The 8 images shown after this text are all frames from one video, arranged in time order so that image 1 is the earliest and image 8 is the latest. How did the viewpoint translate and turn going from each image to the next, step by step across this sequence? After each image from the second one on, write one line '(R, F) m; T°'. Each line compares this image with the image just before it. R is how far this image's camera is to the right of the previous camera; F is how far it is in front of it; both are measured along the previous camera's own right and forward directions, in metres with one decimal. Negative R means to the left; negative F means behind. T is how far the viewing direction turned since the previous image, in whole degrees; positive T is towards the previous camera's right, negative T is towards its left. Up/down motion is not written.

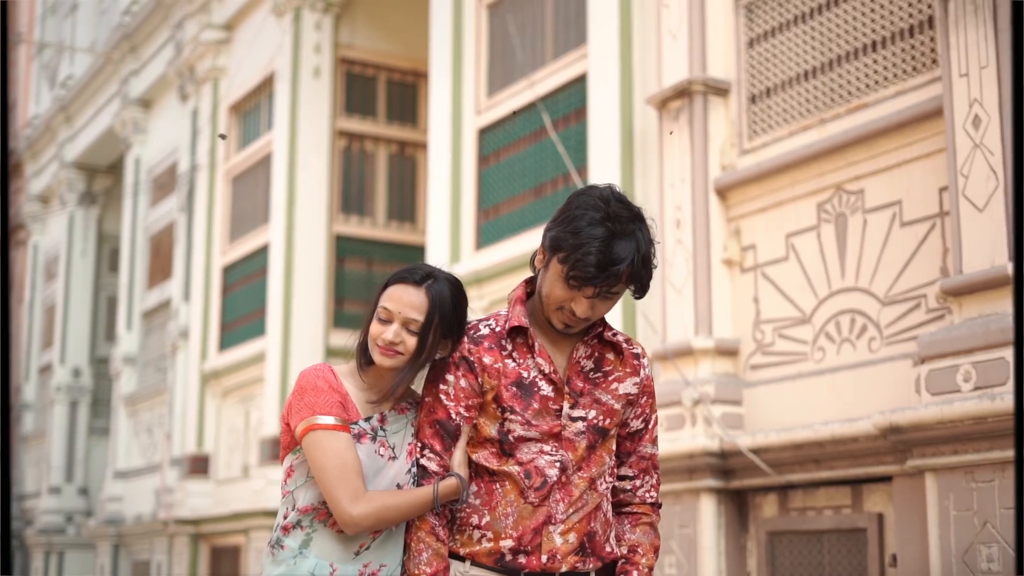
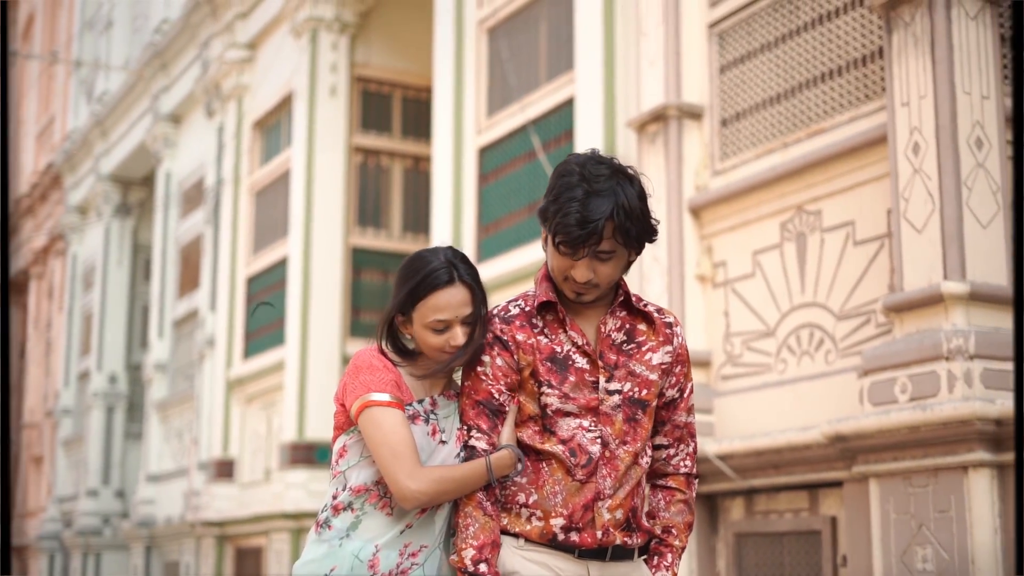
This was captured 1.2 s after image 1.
(+0.2, -0.3) m; -2°
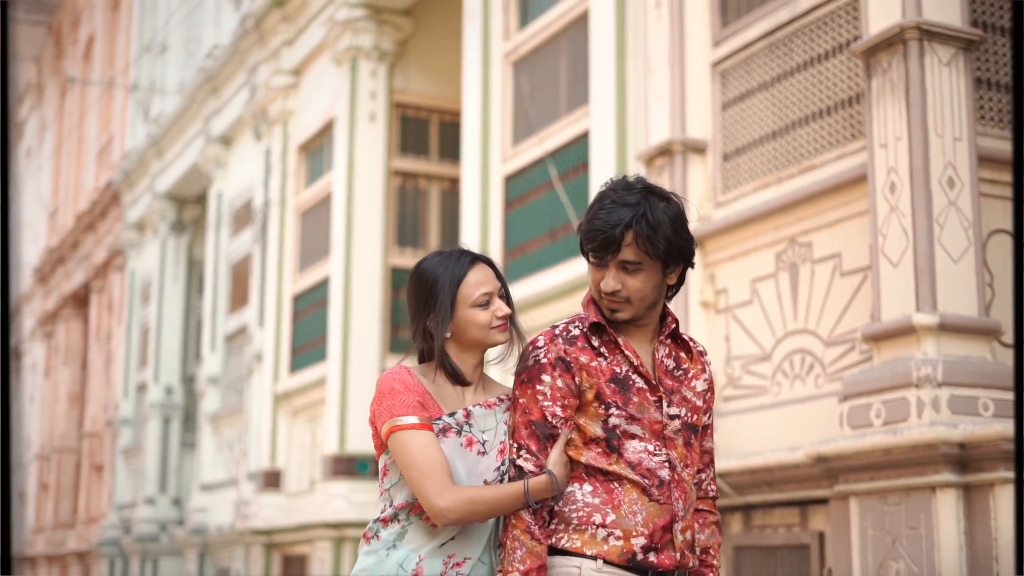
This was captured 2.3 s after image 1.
(+0.2, -0.3) m; -3°
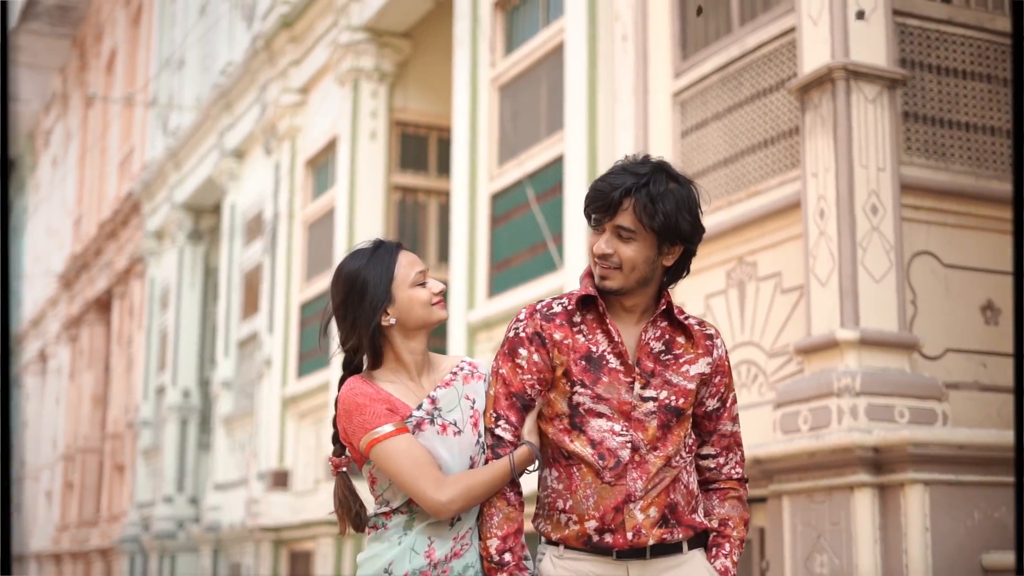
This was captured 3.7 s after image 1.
(+0.2, -0.4) m; -1°
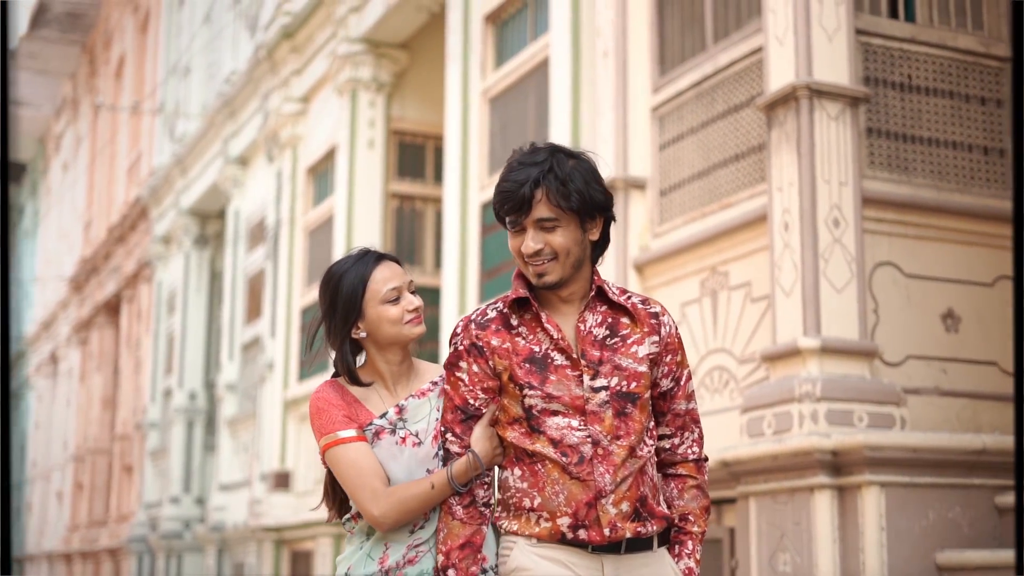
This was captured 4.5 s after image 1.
(+0.1, -0.2) m; -1°
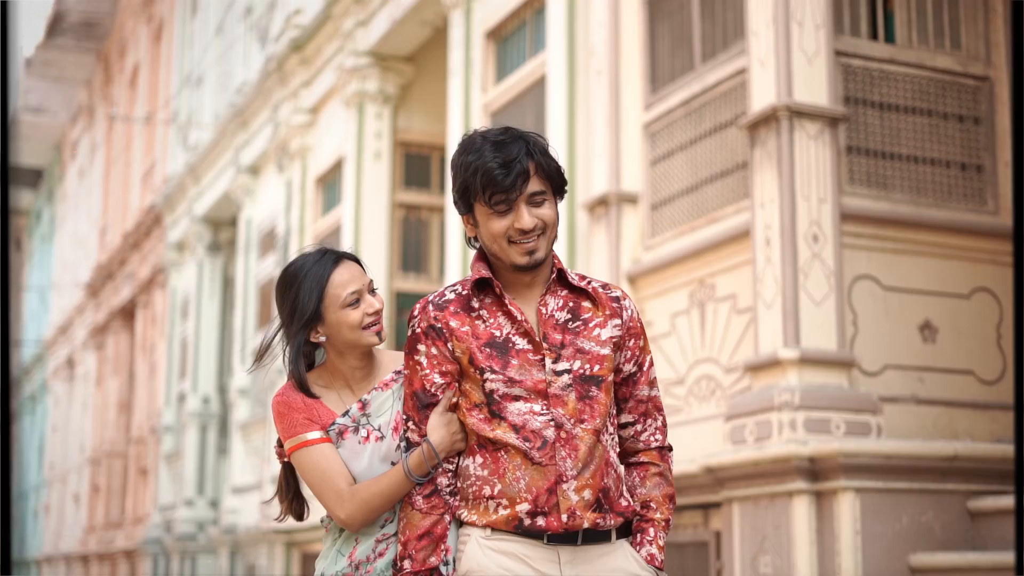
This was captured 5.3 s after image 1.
(+0.1, -0.2) m; -1°
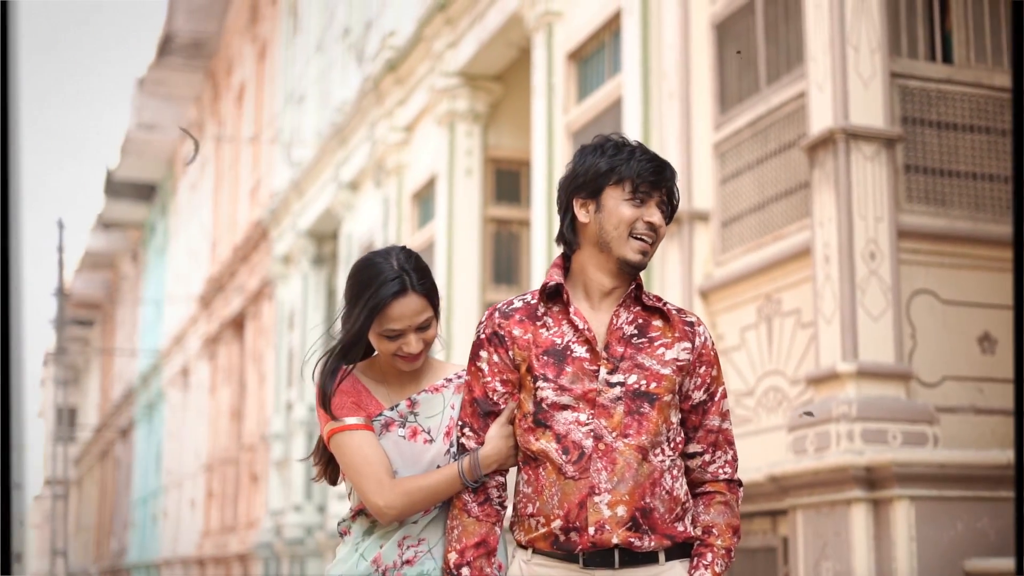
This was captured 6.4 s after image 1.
(+0.2, -0.3) m; -5°
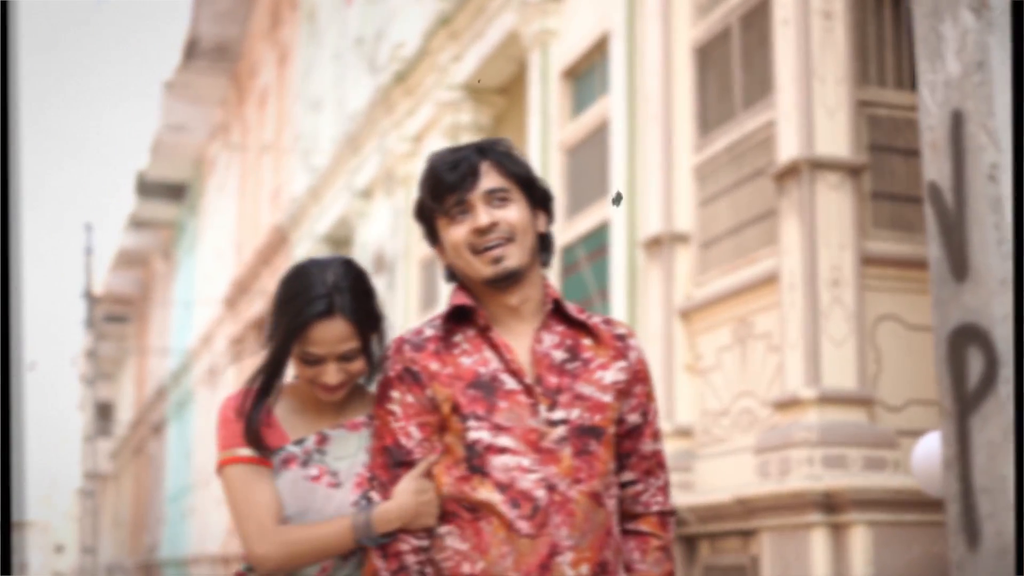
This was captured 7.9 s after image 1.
(+0.3, -0.1) m; -2°
